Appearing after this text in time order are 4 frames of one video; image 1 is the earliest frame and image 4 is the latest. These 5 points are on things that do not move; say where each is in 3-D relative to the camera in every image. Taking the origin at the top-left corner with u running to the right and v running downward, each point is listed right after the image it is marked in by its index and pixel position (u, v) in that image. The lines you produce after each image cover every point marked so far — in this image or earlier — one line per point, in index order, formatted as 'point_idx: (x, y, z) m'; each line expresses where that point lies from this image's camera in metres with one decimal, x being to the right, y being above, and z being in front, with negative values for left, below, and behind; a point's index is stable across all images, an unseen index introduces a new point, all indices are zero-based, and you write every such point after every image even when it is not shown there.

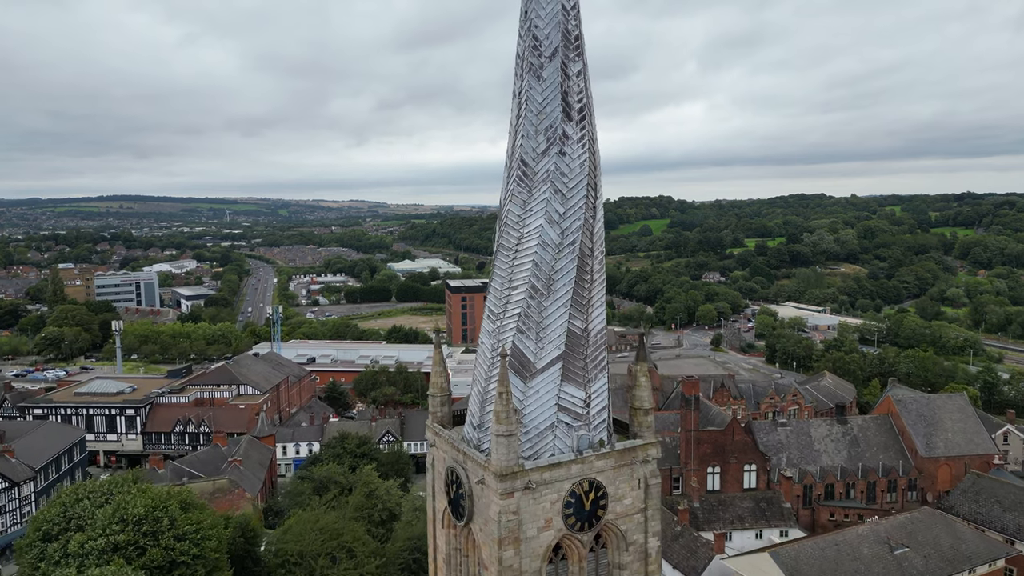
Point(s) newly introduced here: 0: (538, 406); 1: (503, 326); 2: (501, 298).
0: (+0.5, -2.2, +13.6) m
1: (-0.1, -0.7, +13.8) m
2: (-0.2, -0.2, +14.0) m
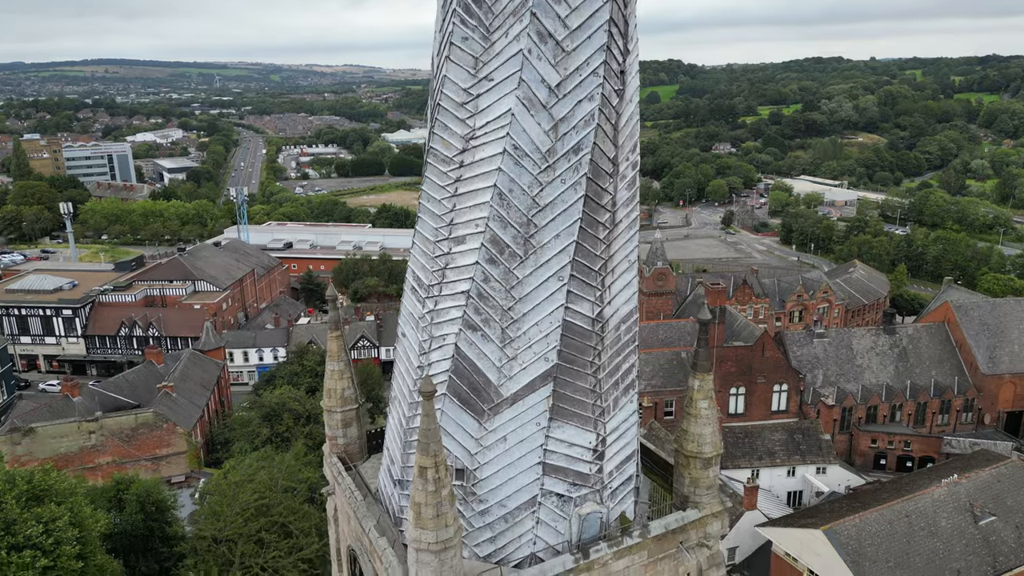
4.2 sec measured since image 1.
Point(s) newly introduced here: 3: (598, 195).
0: (-0.1, -1.8, +7.1) m
1: (-0.7, -0.2, +7.0) m
2: (-0.8, +0.3, +7.1) m
3: (+0.8, +0.9, +6.9) m
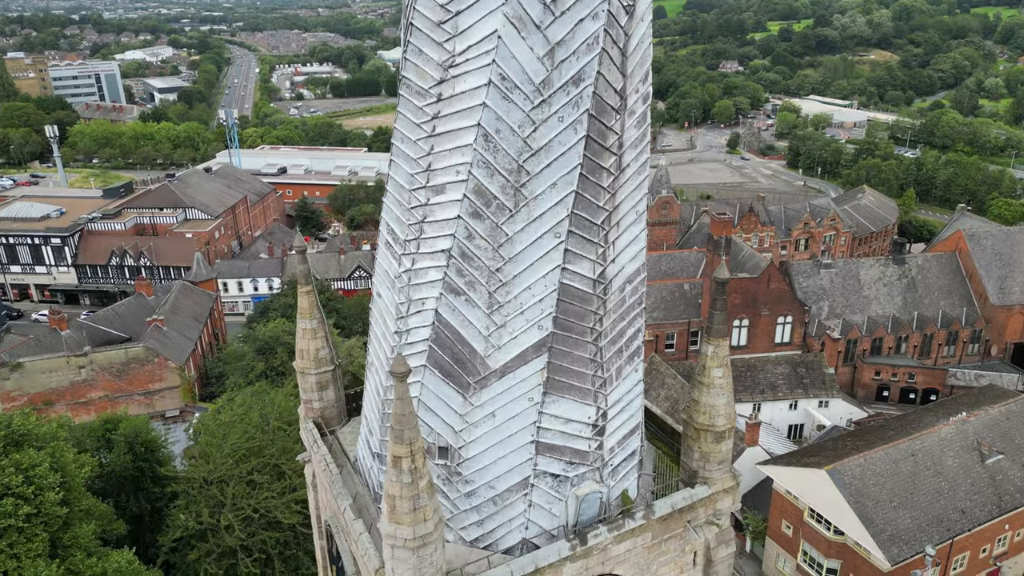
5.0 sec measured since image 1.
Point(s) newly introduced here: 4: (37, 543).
0: (-0.1, -1.4, +6.3) m
1: (-0.8, +0.2, +6.0) m
2: (-0.9, +0.7, +6.1) m
3: (+0.7, +1.2, +5.8) m
4: (-10.1, -5.4, +15.5) m
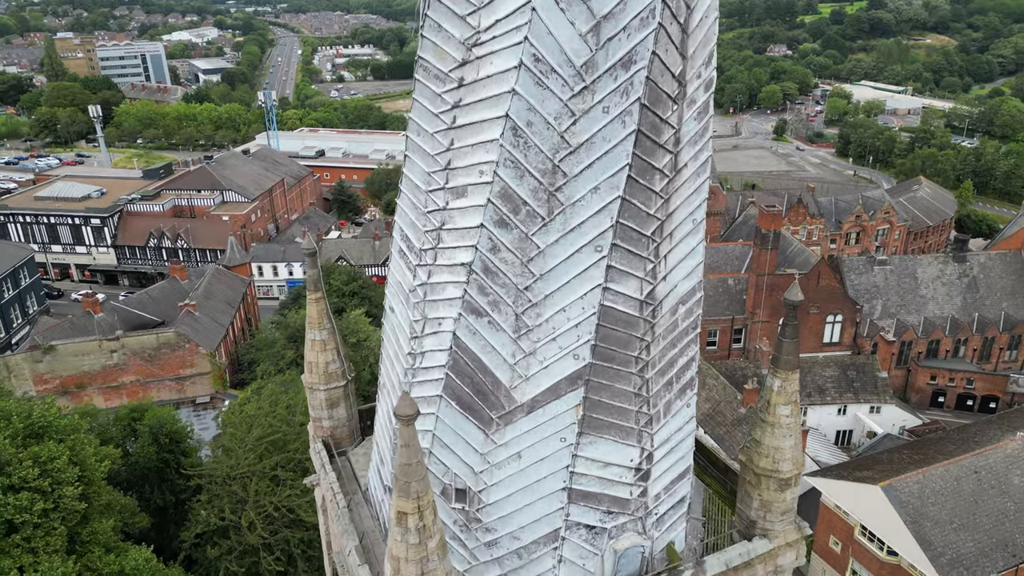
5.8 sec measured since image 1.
0: (+0.1, -1.5, +5.4) m
1: (-0.6, 0.0, +5.1) m
2: (-0.6, +0.5, +5.2) m
3: (+1.0, +1.0, +4.8) m
4: (-9.5, -5.2, +15.2) m
